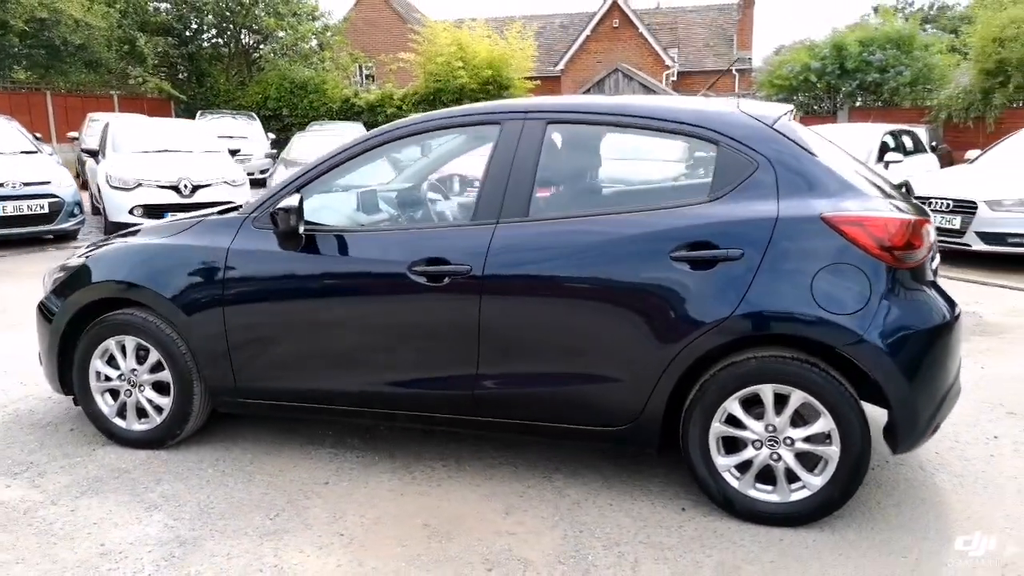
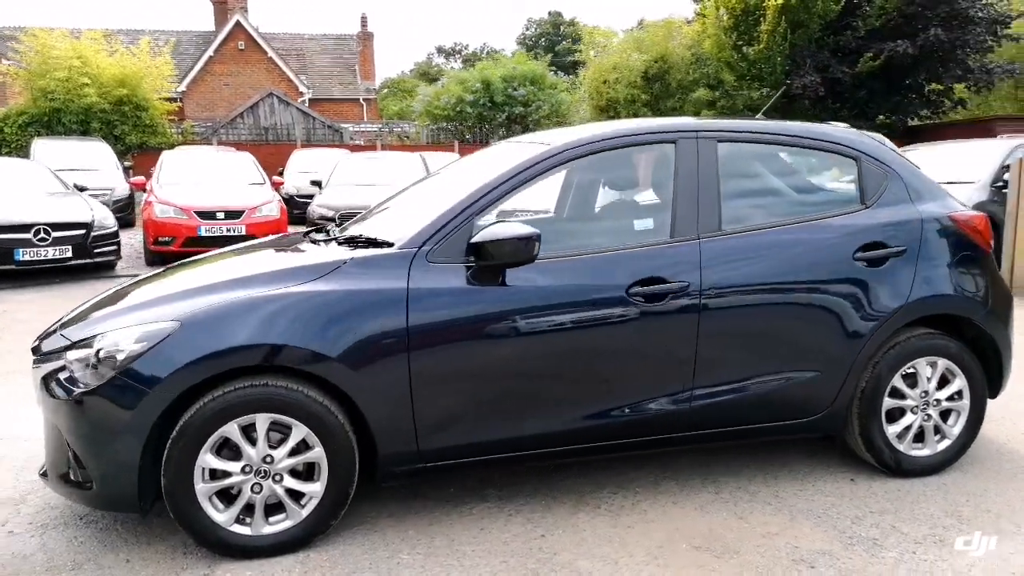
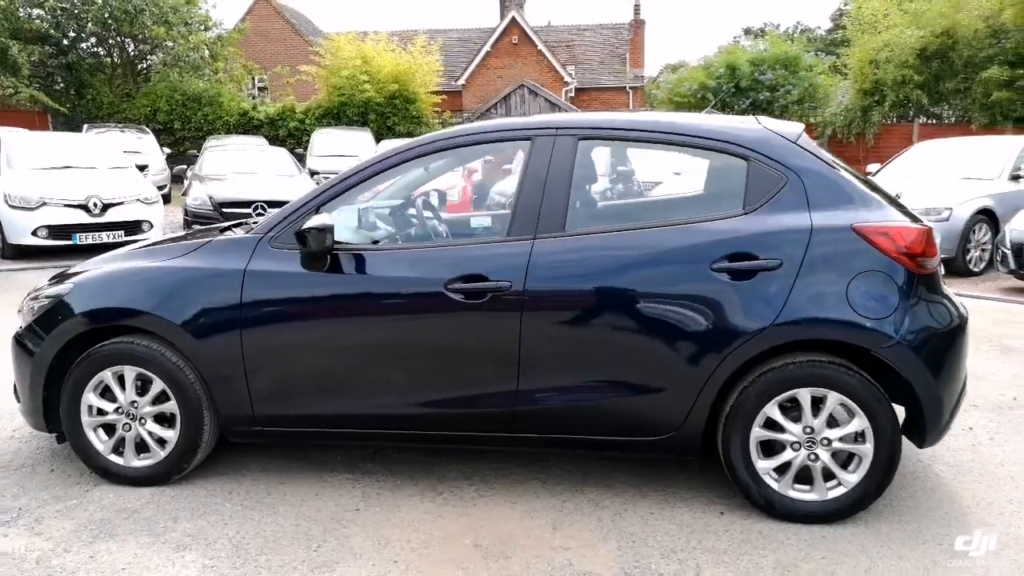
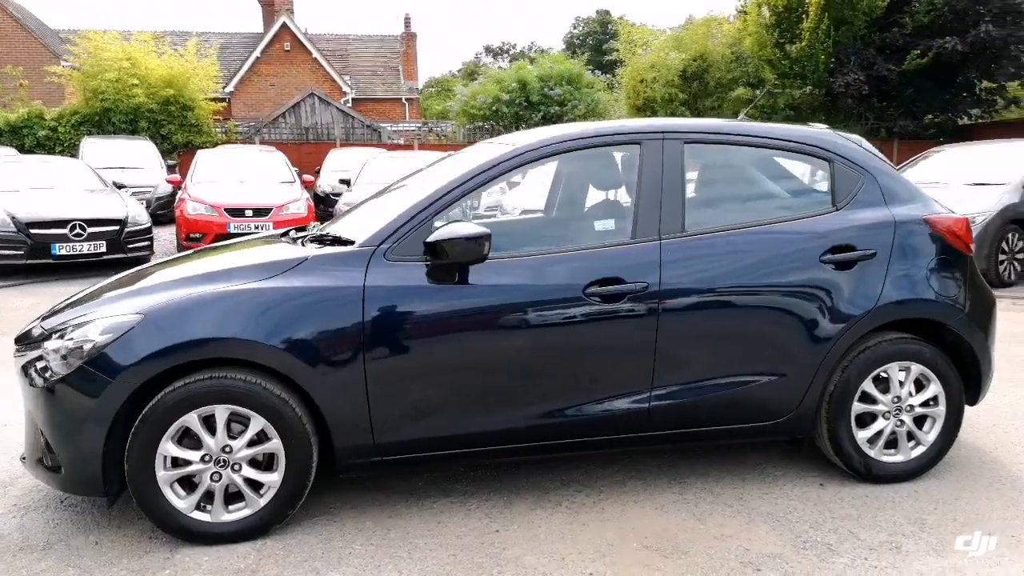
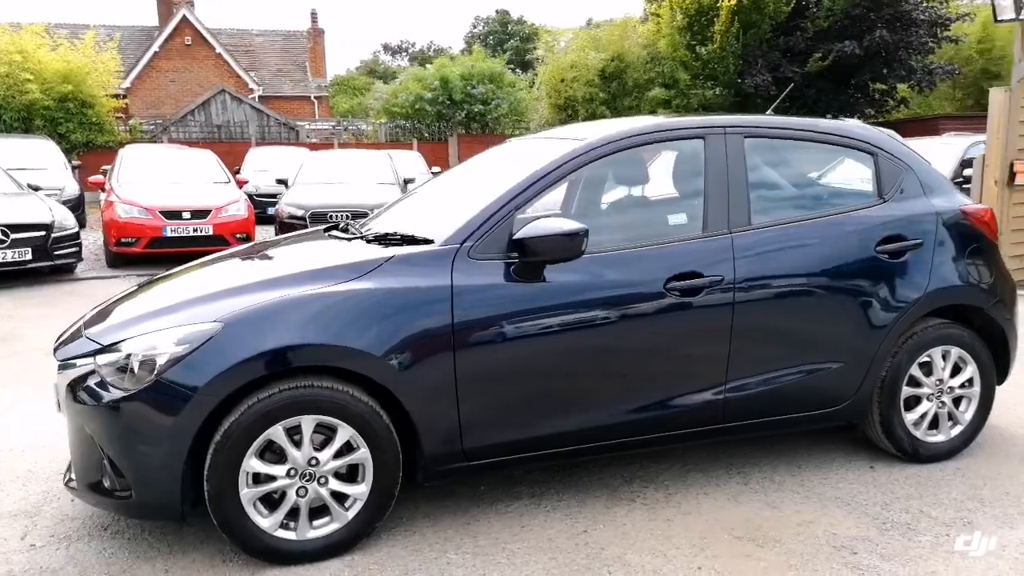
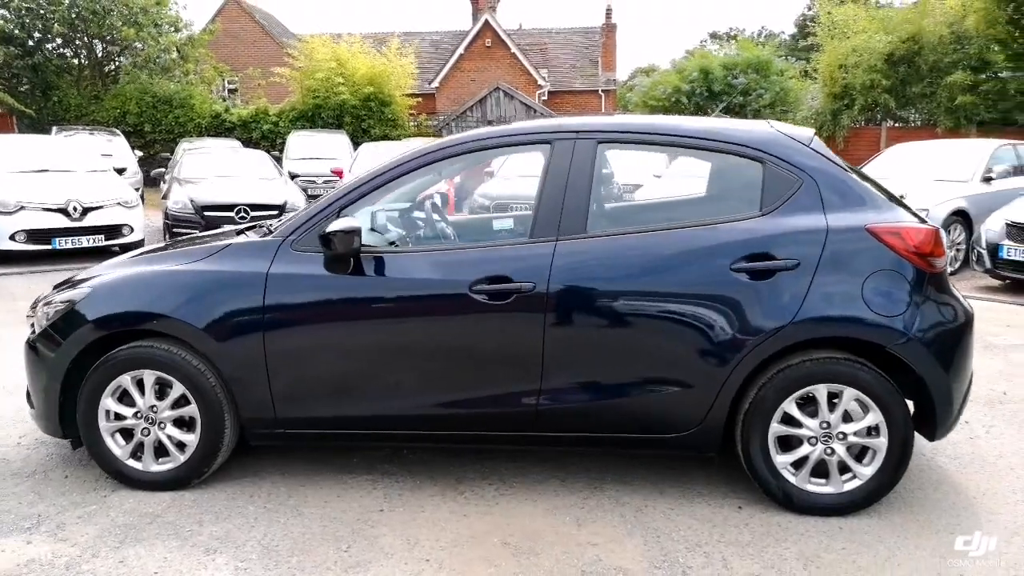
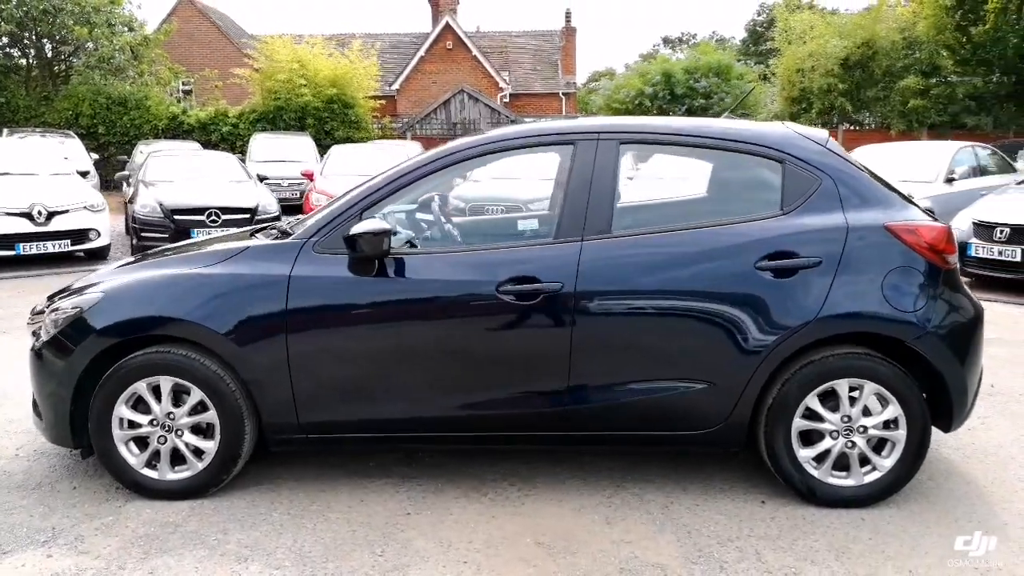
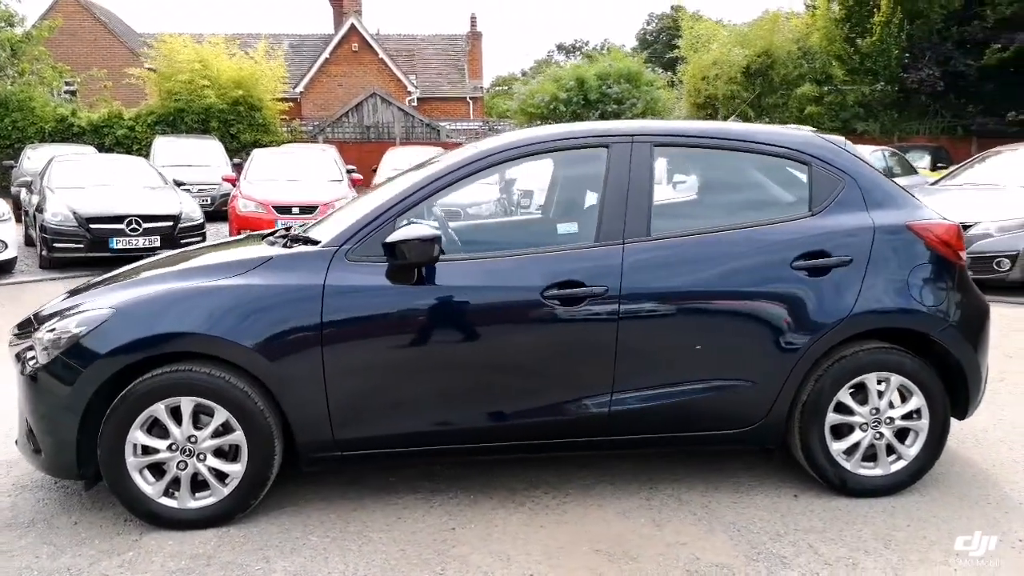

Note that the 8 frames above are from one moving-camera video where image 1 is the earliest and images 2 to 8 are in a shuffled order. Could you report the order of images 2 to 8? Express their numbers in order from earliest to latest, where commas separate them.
3, 6, 7, 8, 4, 2, 5
